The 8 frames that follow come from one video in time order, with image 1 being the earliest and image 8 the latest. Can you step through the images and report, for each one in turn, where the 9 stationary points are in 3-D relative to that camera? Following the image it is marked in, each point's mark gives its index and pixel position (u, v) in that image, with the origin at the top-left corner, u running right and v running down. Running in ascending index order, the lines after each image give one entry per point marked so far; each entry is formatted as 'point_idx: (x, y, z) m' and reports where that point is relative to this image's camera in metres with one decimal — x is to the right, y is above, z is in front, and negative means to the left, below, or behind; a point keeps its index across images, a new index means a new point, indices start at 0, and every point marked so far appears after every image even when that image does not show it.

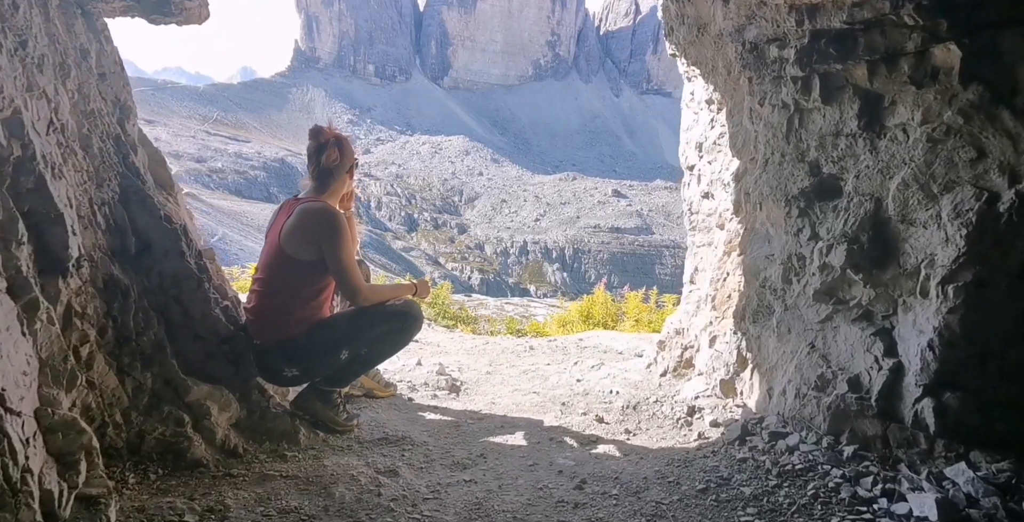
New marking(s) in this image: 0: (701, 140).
0: (+1.5, +1.0, +5.5) m
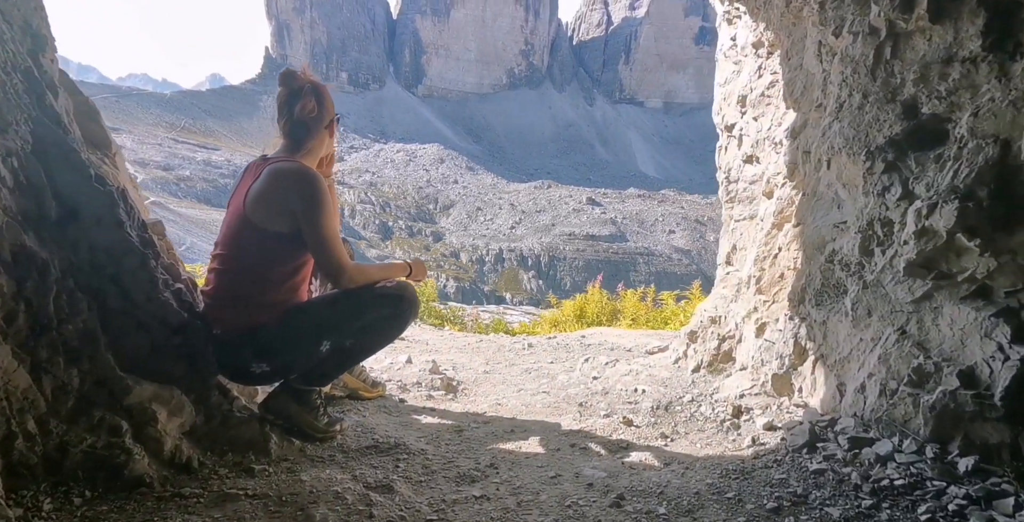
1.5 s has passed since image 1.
0: (+1.6, +1.1, +4.8) m
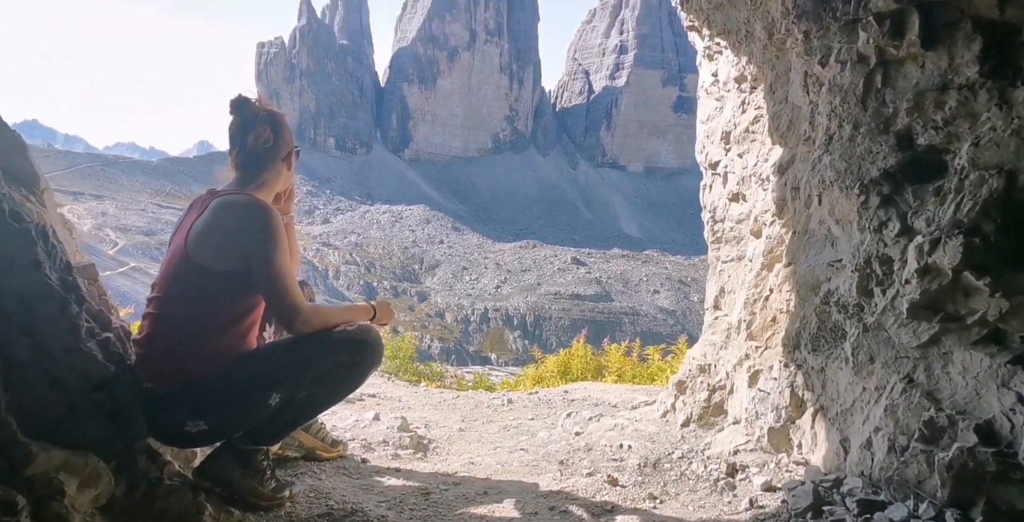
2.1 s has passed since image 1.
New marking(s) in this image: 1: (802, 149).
0: (+1.4, +0.8, +4.6) m
1: (+1.5, +0.6, +3.7) m
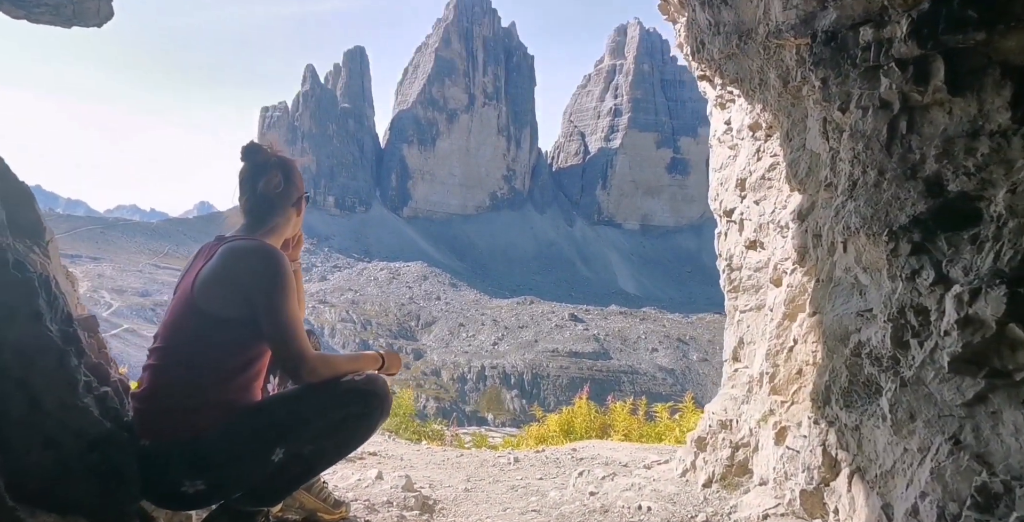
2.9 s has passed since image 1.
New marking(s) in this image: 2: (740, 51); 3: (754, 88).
0: (+1.5, +0.5, +4.5) m
1: (+1.6, +0.3, +3.6) m
2: (+1.4, +1.2, +4.3) m
3: (+1.5, +1.0, +4.3) m
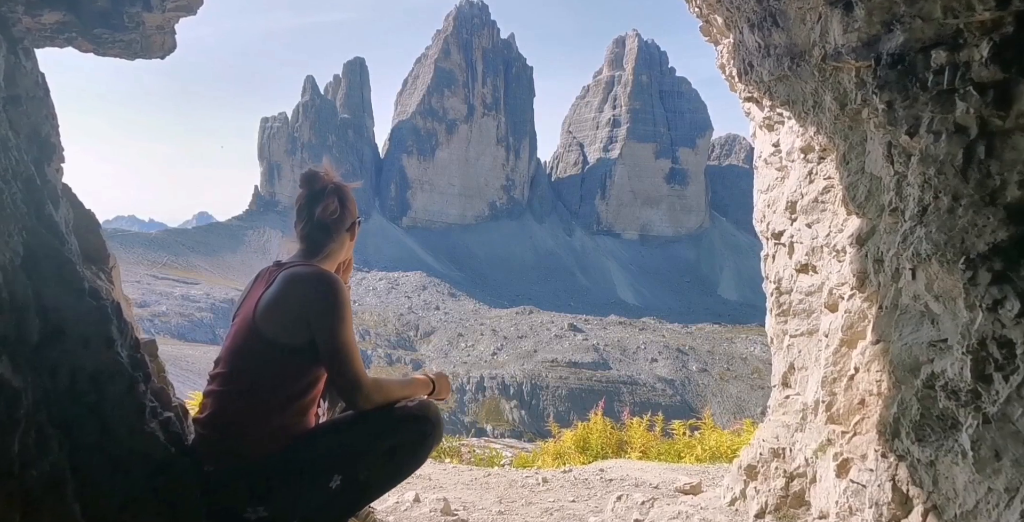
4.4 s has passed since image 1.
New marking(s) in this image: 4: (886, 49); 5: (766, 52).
0: (+1.8, +0.4, +4.5) m
1: (+1.8, +0.2, +3.5) m
2: (+1.7, +1.1, +4.2) m
3: (+1.7, +0.9, +4.2) m
4: (+1.7, +1.0, +3.3) m
5: (+1.6, +1.3, +4.5) m
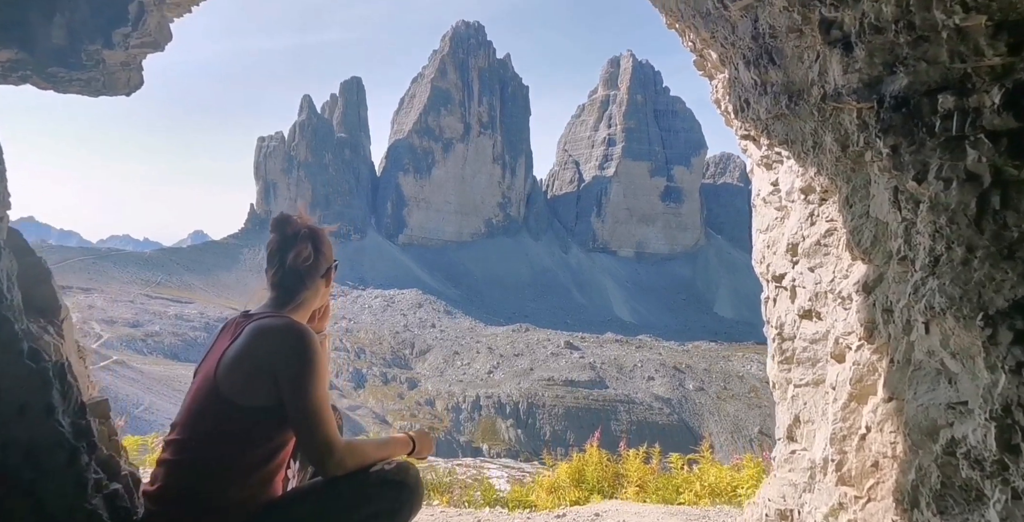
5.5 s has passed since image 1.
0: (+1.7, +0.1, +4.2) m
1: (+1.8, 0.0, +3.3) m
2: (+1.6, +0.9, +4.0) m
3: (+1.7, +0.6, +4.0) m
4: (+1.7, +0.8, +3.1) m
5: (+1.5, +1.0, +4.3) m
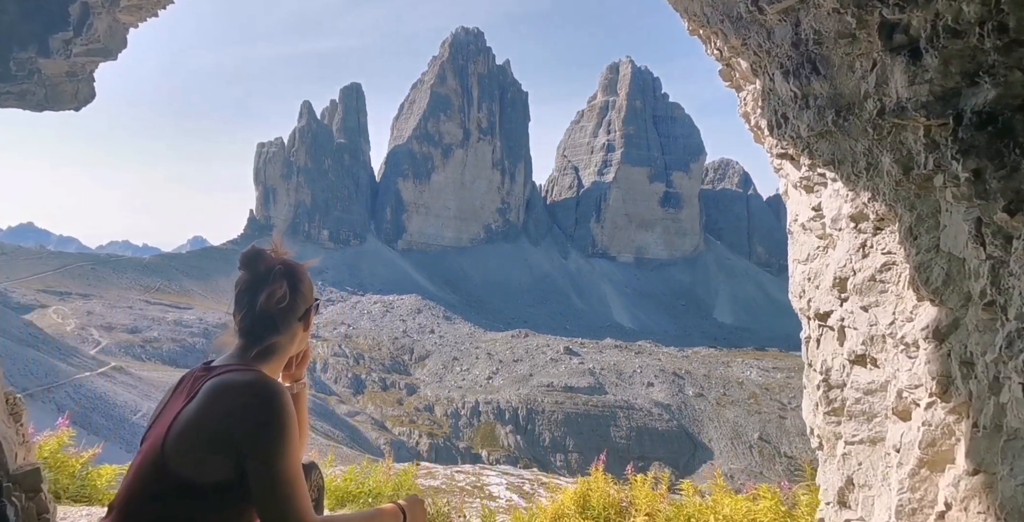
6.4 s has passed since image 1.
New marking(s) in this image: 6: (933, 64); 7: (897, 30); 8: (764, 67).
0: (+1.7, -0.1, +3.7) m
1: (+1.8, -0.2, +2.7) m
2: (+1.6, +0.7, +3.5) m
3: (+1.7, +0.4, +3.5) m
4: (+1.7, +0.6, +2.6) m
5: (+1.6, +0.9, +3.8) m
6: (+1.7, +0.8, +2.8) m
7: (+1.6, +1.0, +2.9) m
8: (+1.5, +1.2, +4.2) m
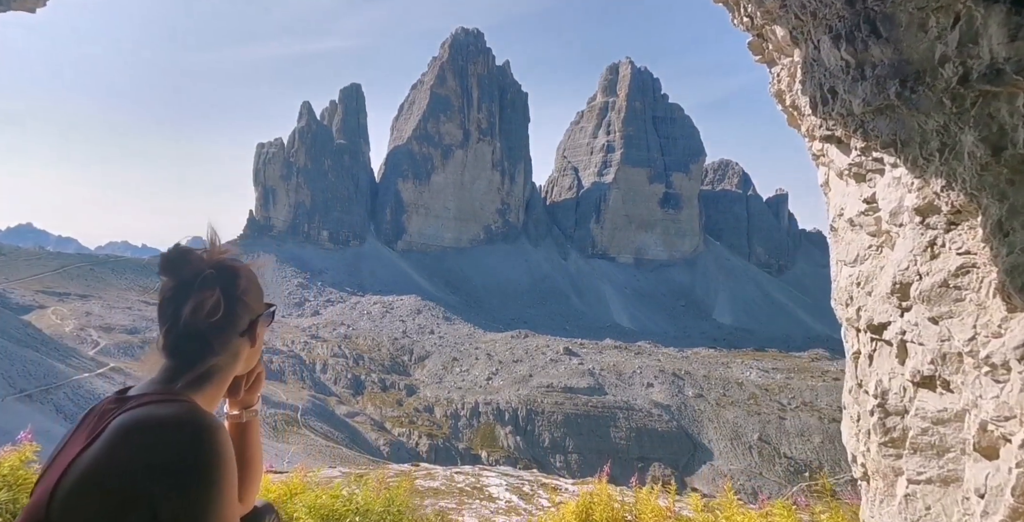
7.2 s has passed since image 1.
0: (+1.7, -0.1, +3.1) m
1: (+1.8, -0.2, +2.1) m
2: (+1.6, +0.7, +2.9) m
3: (+1.7, +0.4, +2.9) m
4: (+1.7, +0.6, +2.0) m
5: (+1.5, +0.9, +3.2) m
6: (+1.6, +0.8, +2.2) m
7: (+1.6, +0.9, +2.3) m
8: (+1.5, +1.2, +3.6) m
